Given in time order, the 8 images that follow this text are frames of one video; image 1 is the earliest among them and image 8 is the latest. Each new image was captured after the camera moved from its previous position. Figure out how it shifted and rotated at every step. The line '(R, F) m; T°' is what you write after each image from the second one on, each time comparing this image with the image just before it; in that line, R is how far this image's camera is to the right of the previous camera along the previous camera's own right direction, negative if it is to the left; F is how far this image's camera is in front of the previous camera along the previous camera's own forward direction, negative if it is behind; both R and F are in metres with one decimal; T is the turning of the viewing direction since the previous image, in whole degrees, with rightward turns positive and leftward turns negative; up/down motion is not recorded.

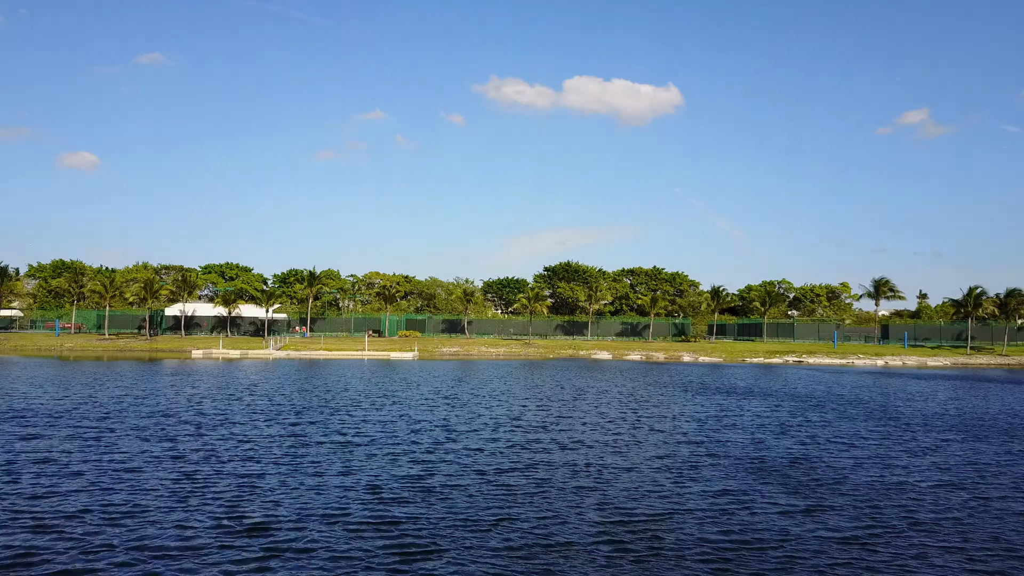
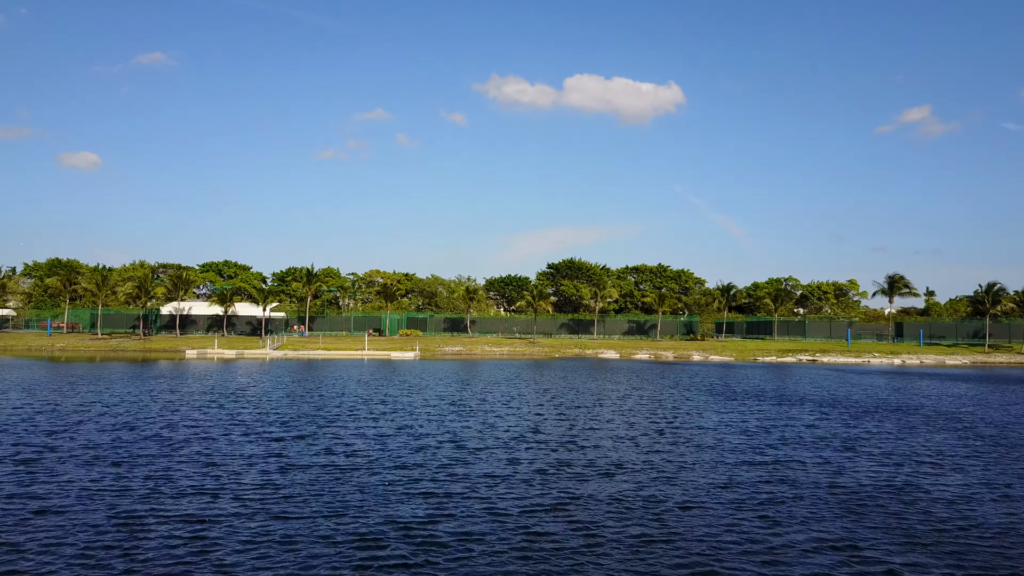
(-0.5, +3.6) m; 0°
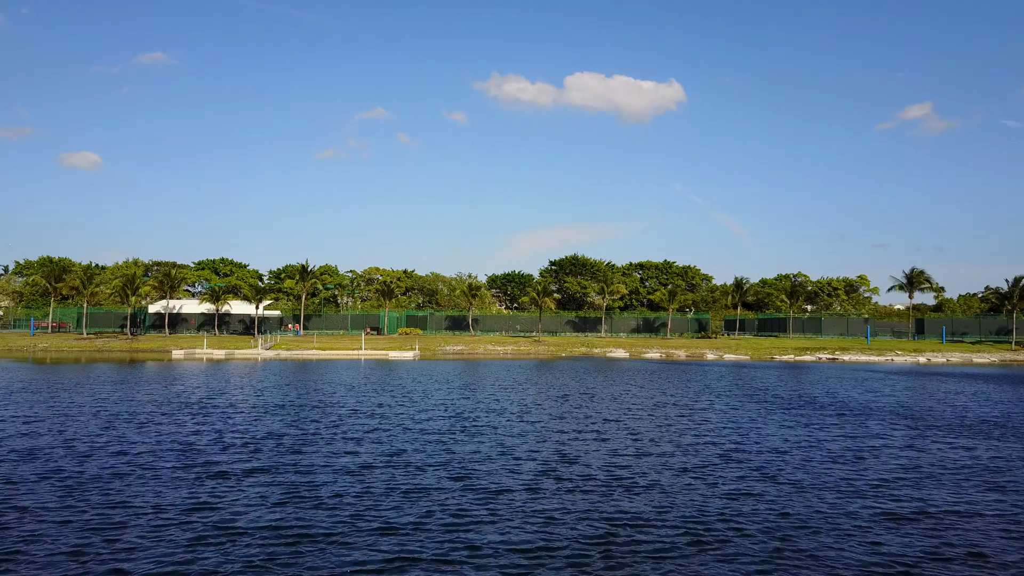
(-0.5, +5.4) m; 0°
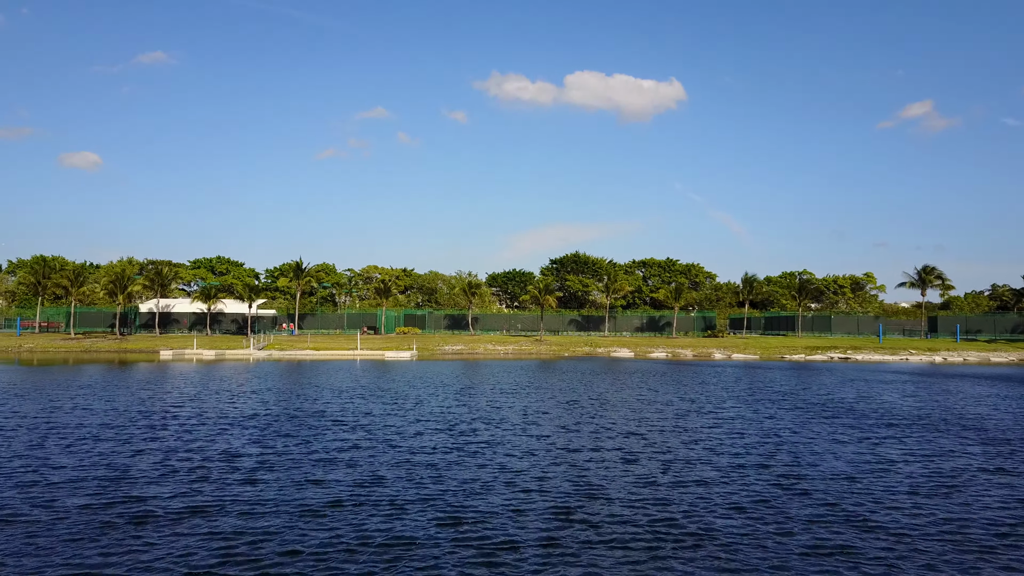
(-0.1, +3.6) m; 0°
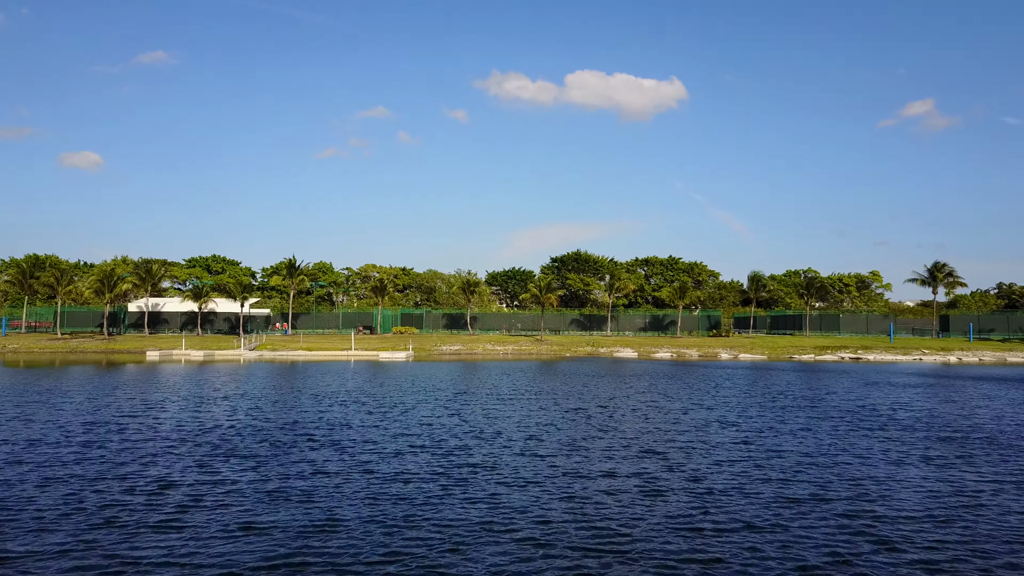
(+0.1, +3.3) m; 0°
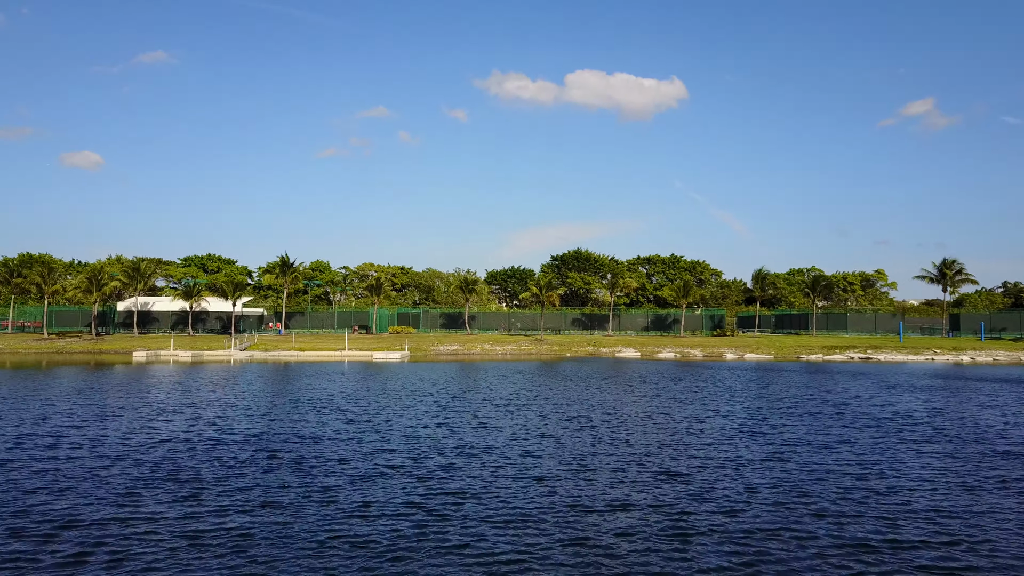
(+0.2, +3.0) m; 0°
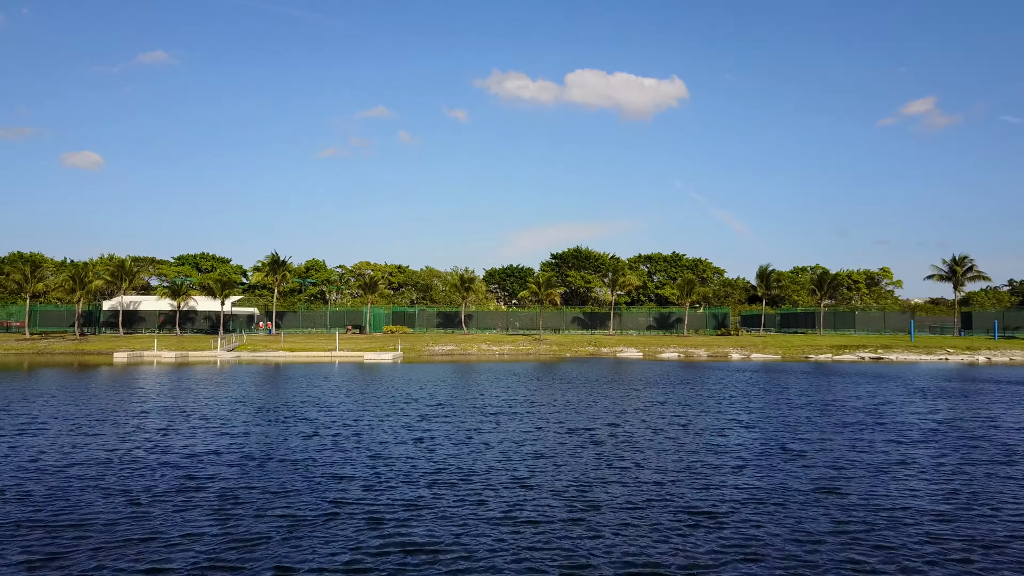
(+0.3, +3.6) m; 0°
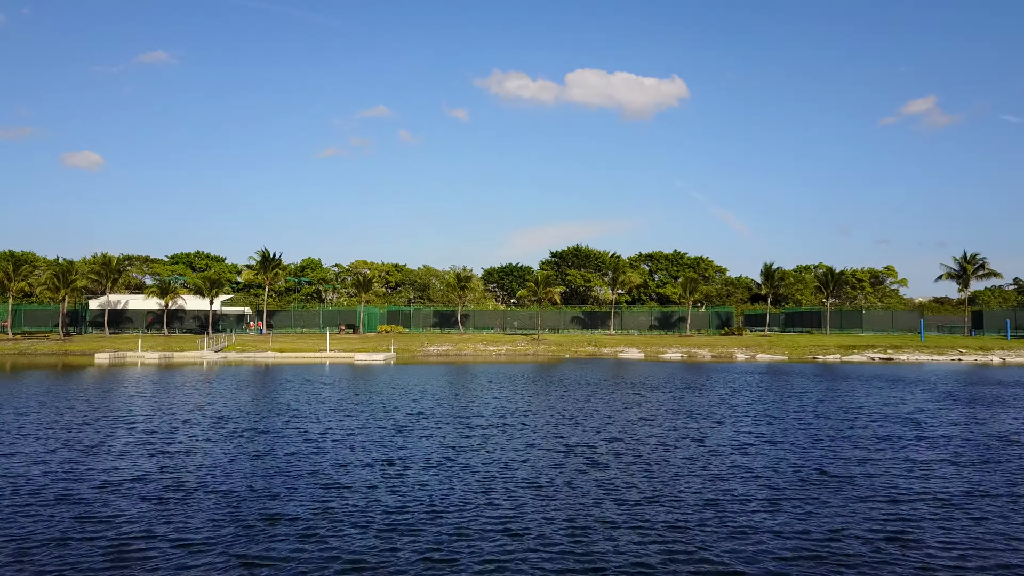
(+0.3, +3.1) m; 0°
